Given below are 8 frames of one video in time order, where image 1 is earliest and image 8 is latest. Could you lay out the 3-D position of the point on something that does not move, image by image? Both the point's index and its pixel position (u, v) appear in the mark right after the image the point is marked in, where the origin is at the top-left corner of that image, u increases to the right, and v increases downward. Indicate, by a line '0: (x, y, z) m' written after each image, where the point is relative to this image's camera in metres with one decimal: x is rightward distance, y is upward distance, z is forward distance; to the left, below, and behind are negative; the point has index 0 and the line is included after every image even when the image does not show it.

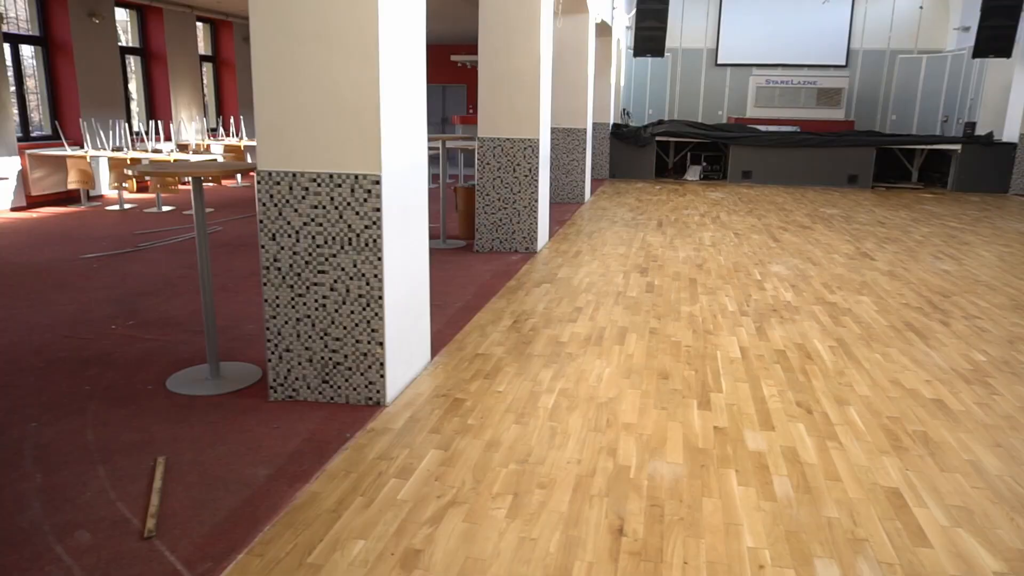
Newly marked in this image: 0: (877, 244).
0: (+3.1, +0.4, +6.5) m
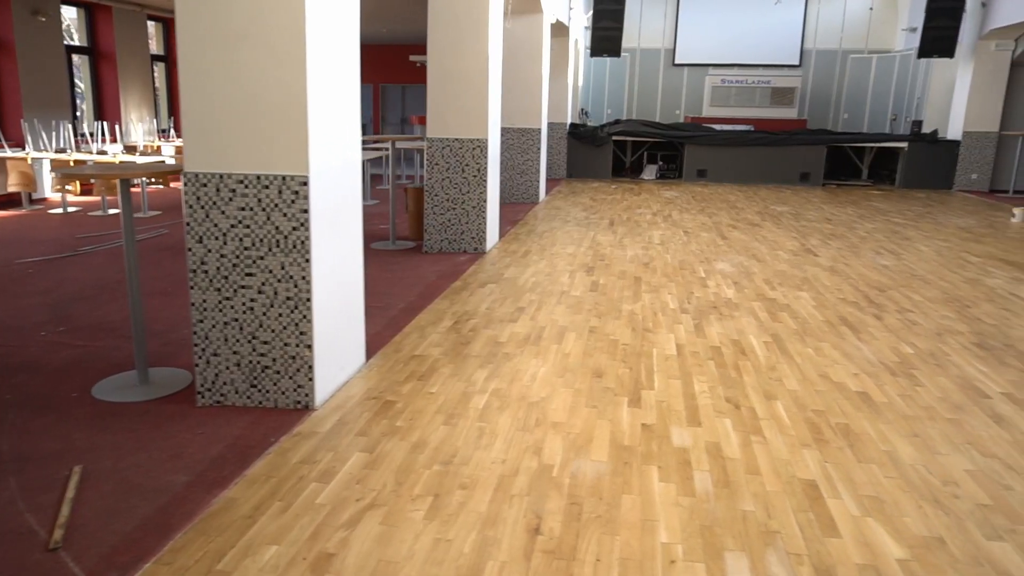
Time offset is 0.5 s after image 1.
0: (+2.7, +0.4, +6.6) m
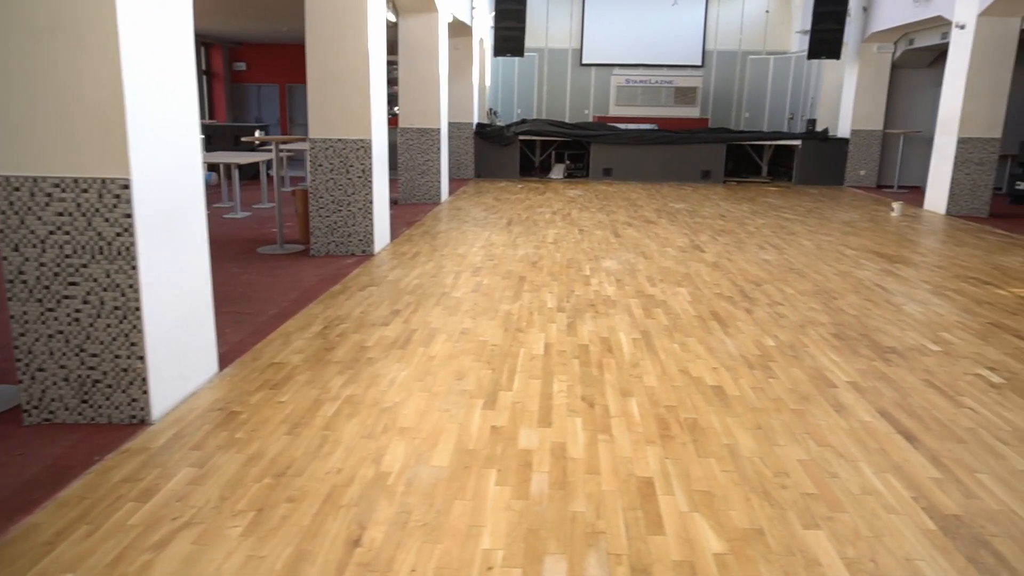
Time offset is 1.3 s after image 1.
0: (+1.8, +0.5, +6.8) m
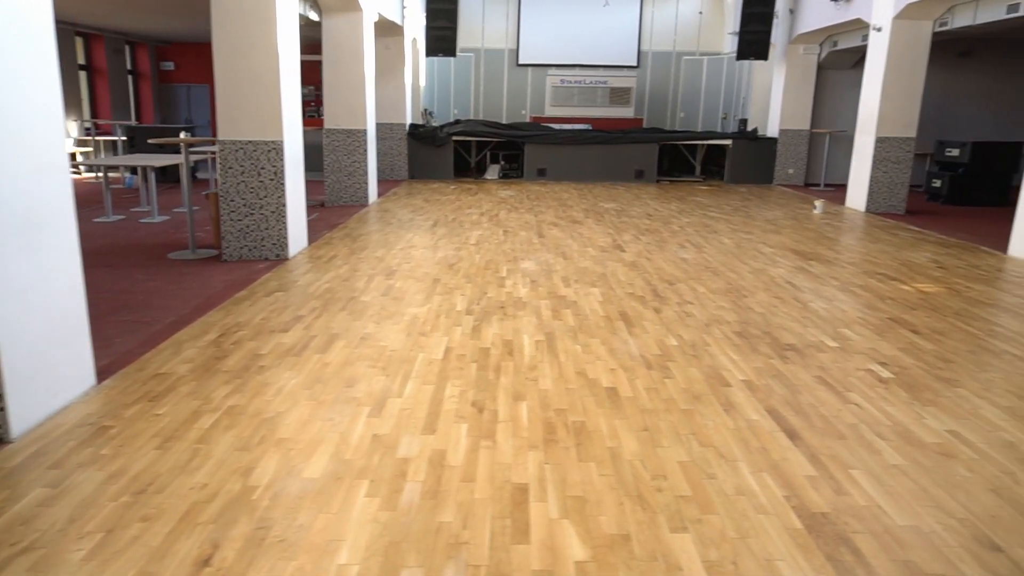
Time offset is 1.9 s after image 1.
0: (+1.1, +0.5, +6.8) m
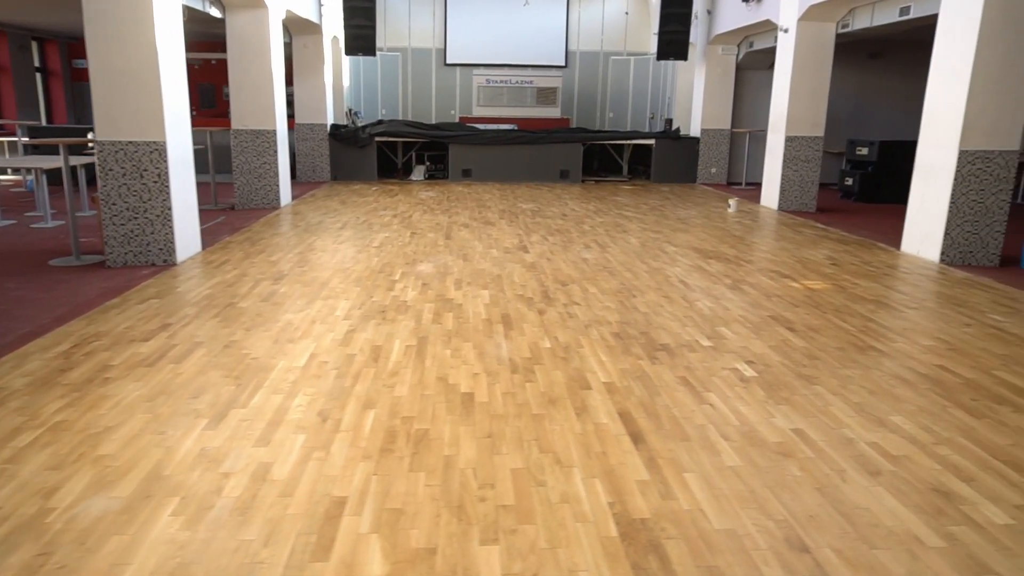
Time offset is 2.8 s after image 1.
0: (+0.3, +0.5, +6.7) m
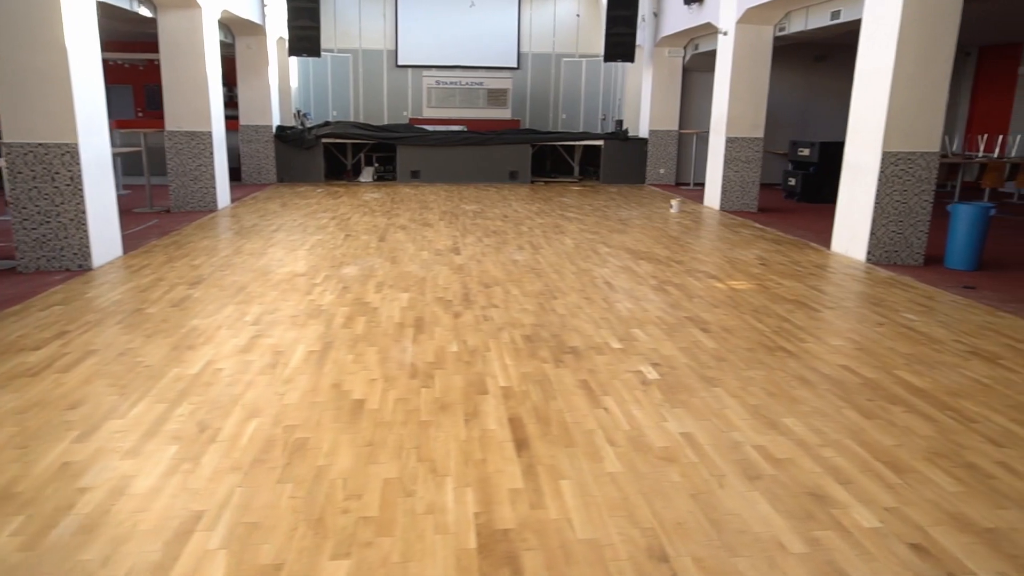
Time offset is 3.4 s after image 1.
0: (-0.3, +0.4, +6.7) m
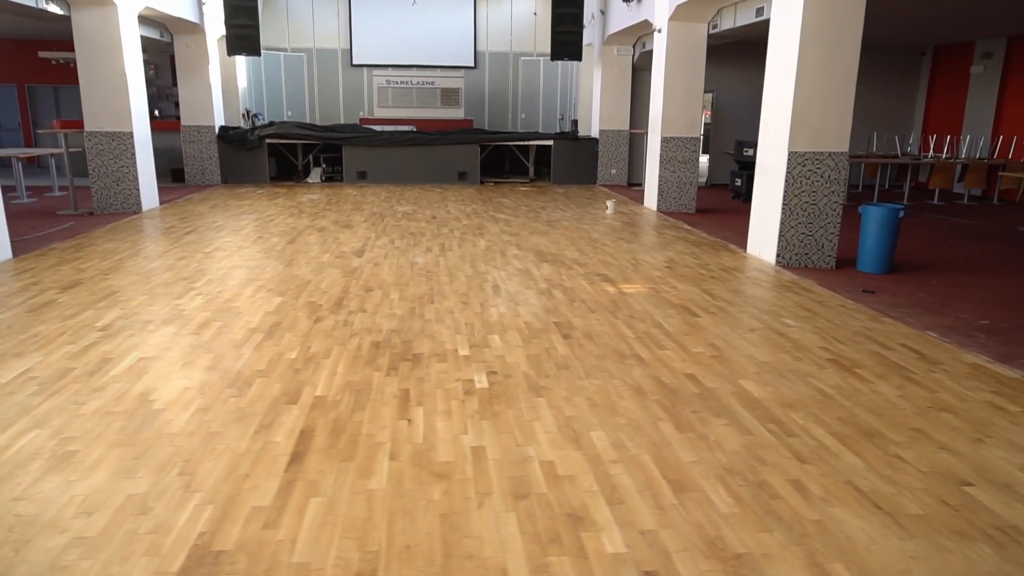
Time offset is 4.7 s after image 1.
0: (-1.0, +0.4, +6.5) m
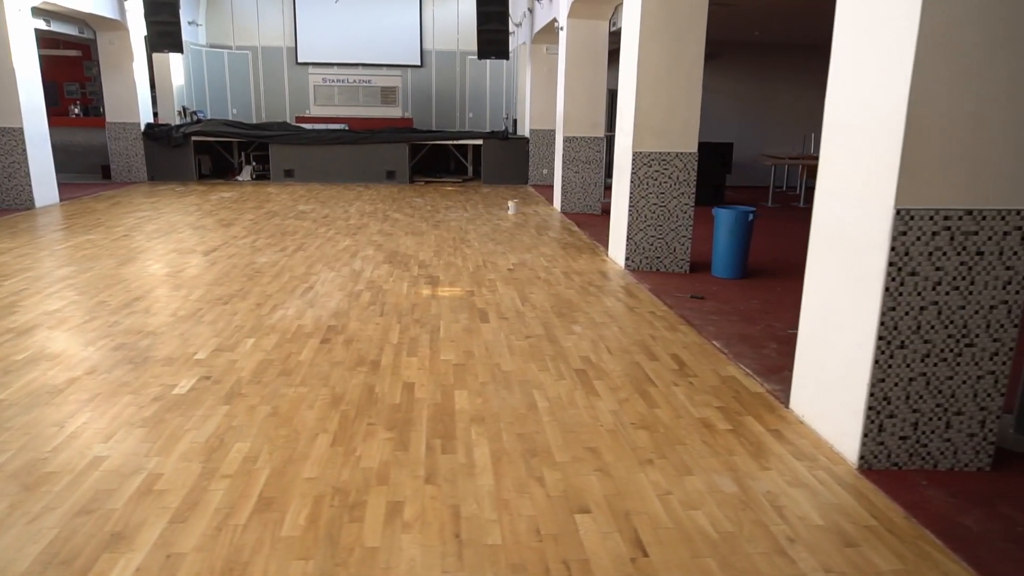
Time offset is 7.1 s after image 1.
0: (-2.1, +0.4, +6.4) m
